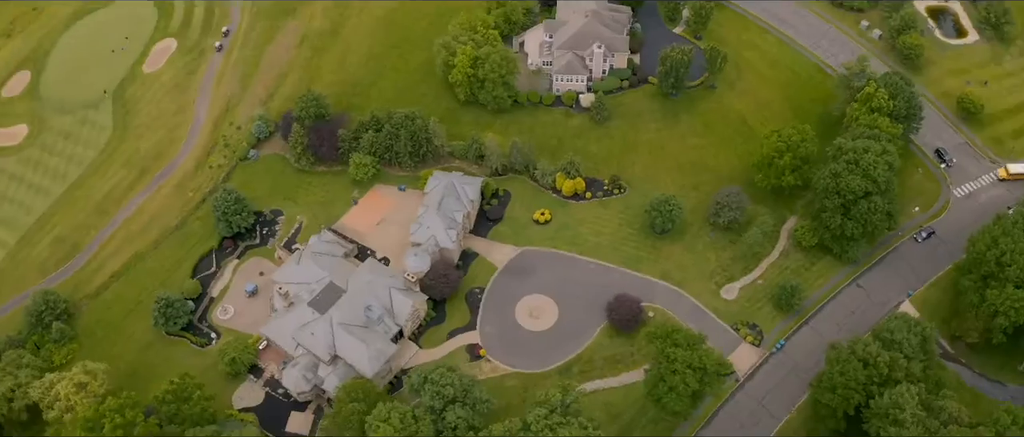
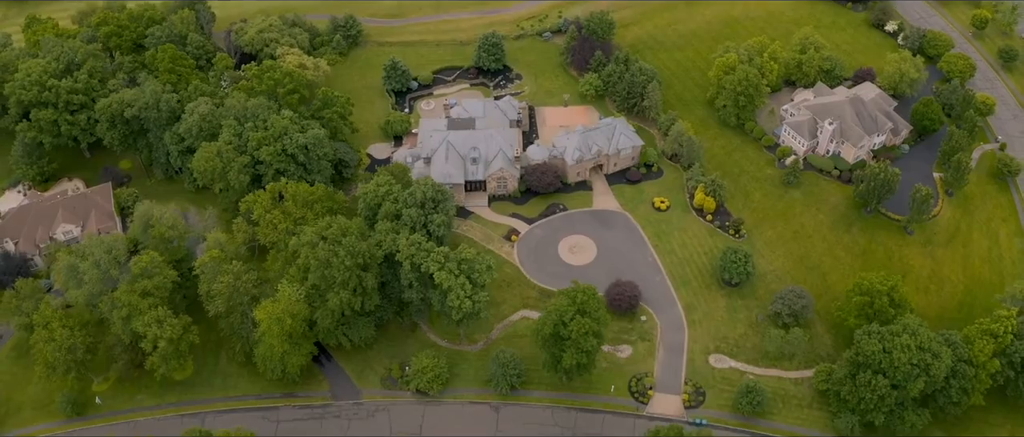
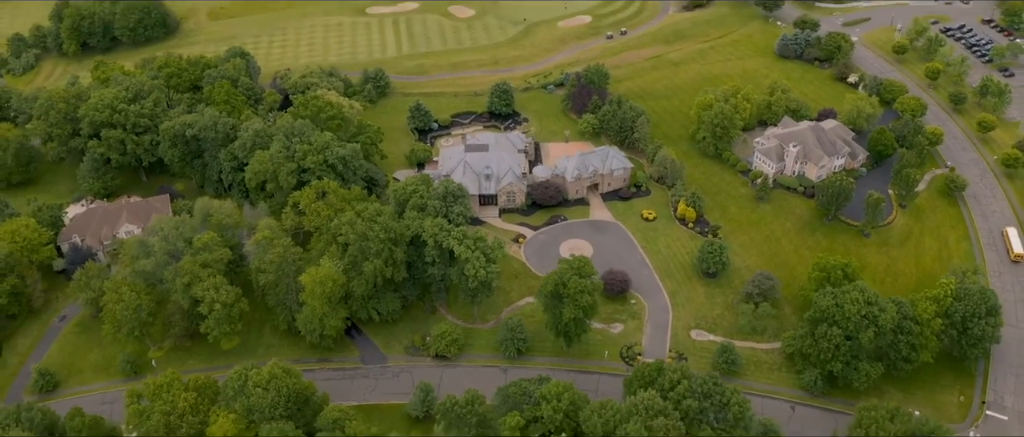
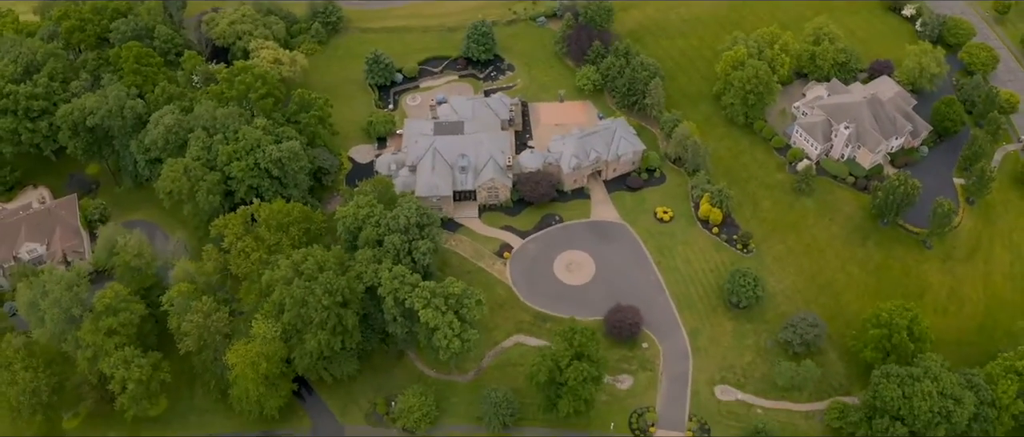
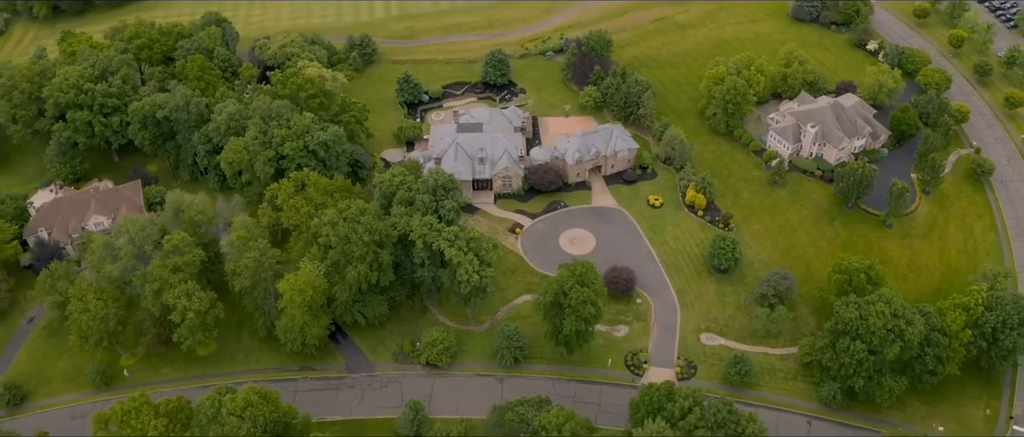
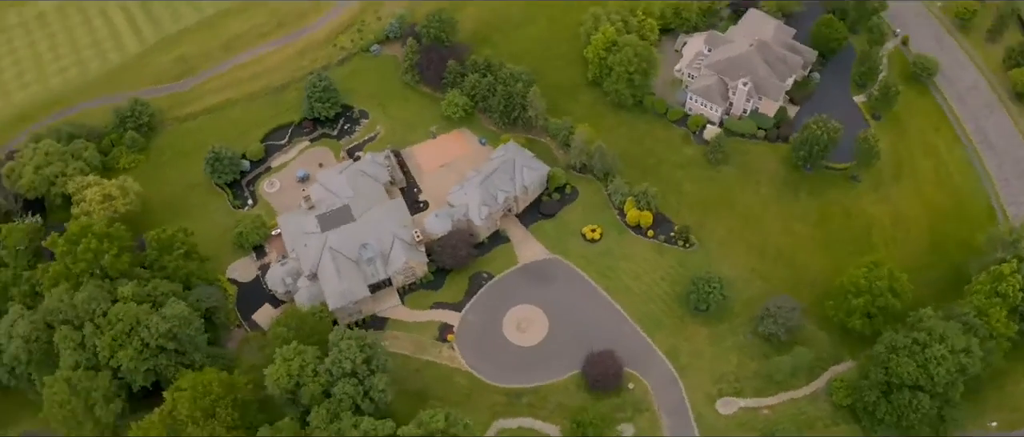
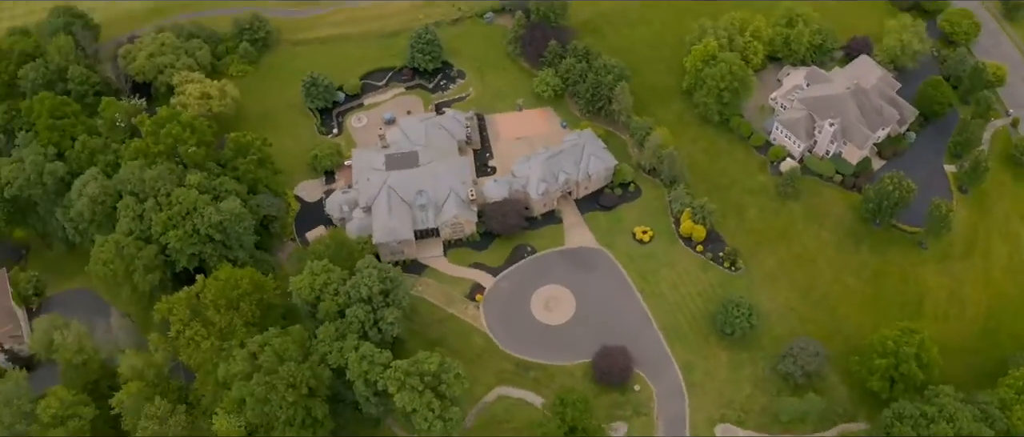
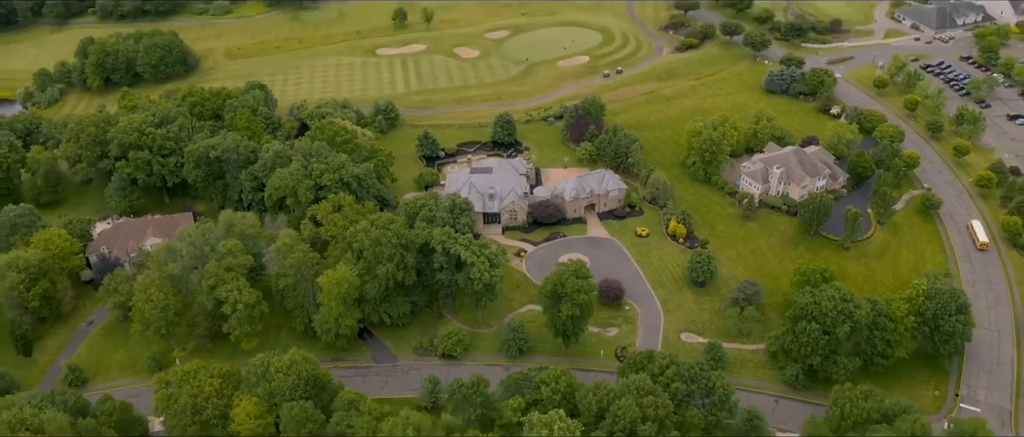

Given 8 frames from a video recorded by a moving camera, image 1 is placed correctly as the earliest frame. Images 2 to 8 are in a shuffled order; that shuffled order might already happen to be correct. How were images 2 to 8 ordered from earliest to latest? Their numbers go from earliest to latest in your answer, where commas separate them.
6, 7, 4, 2, 5, 3, 8
